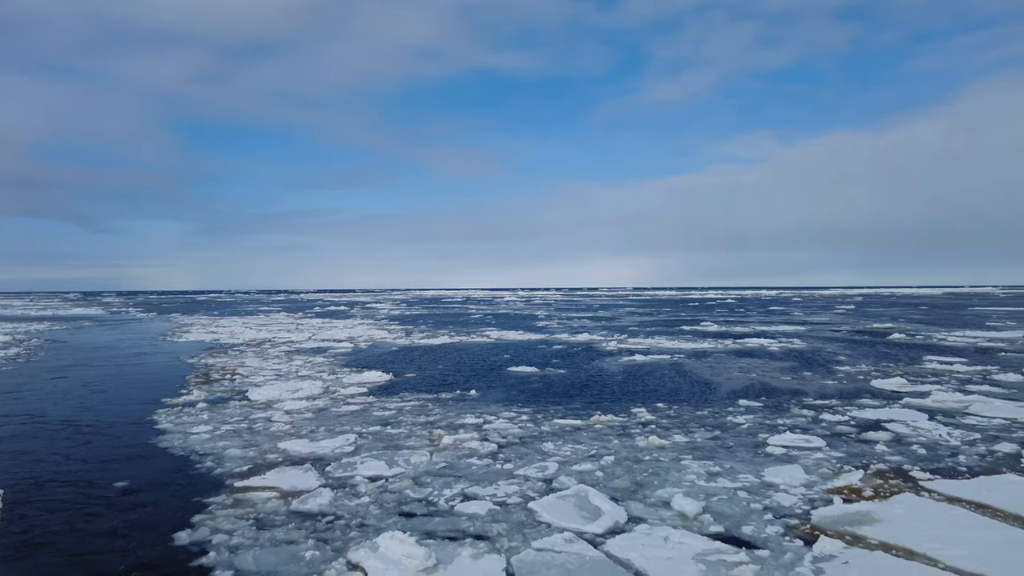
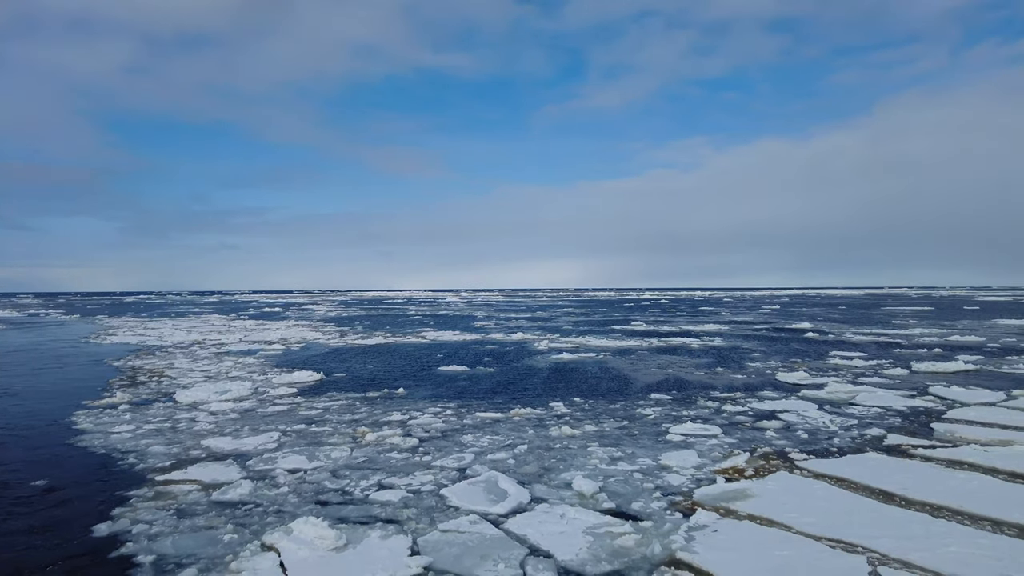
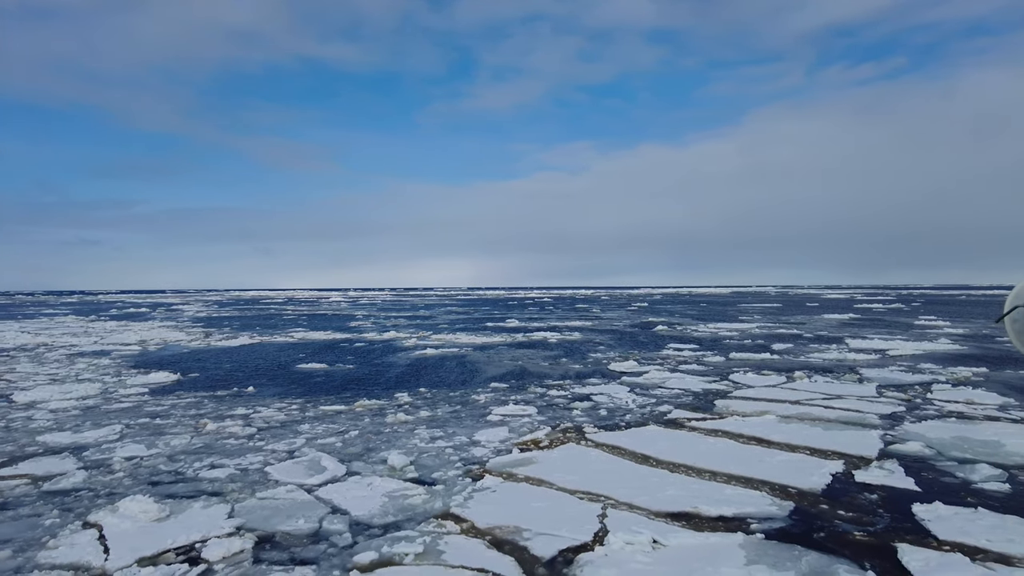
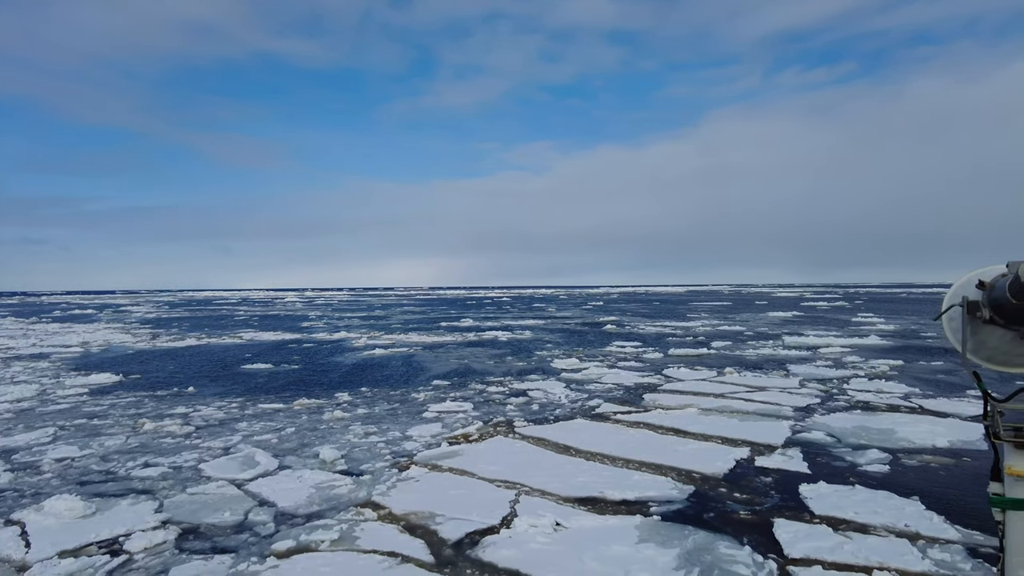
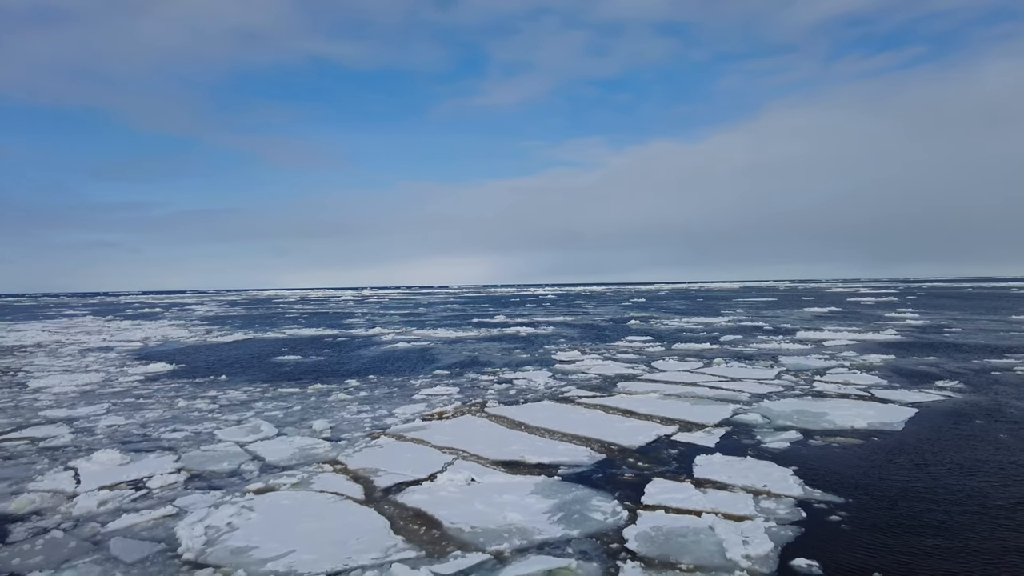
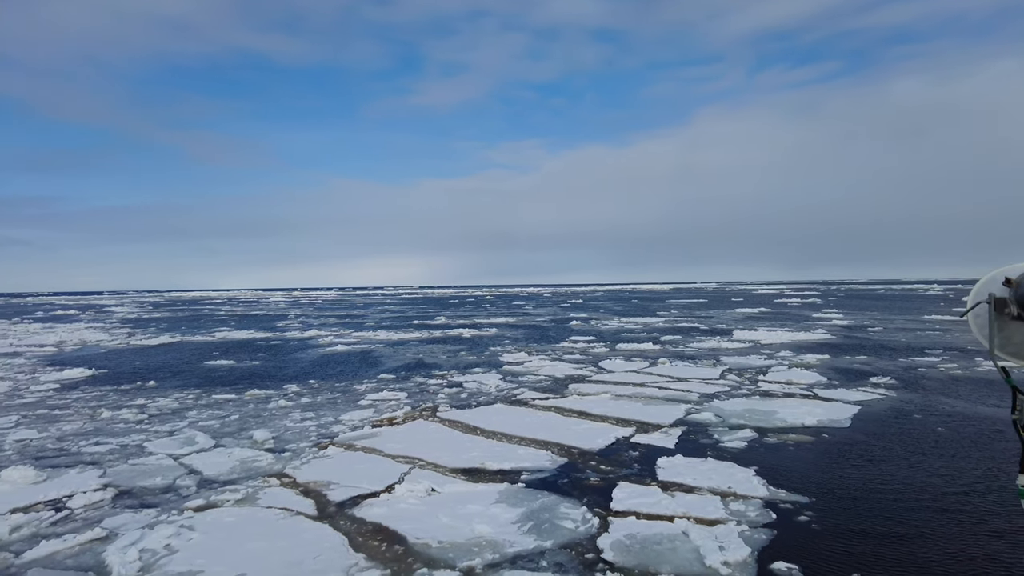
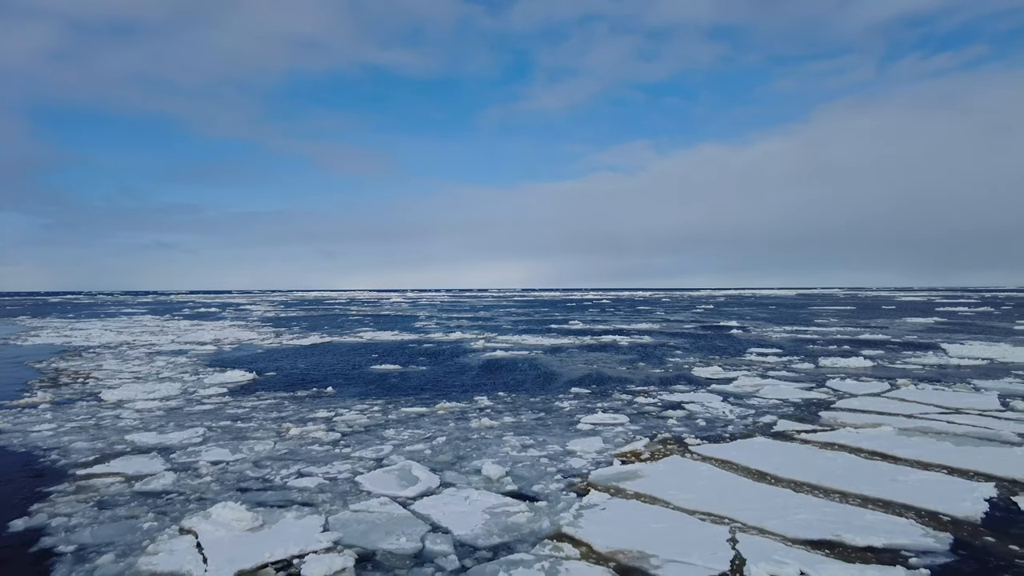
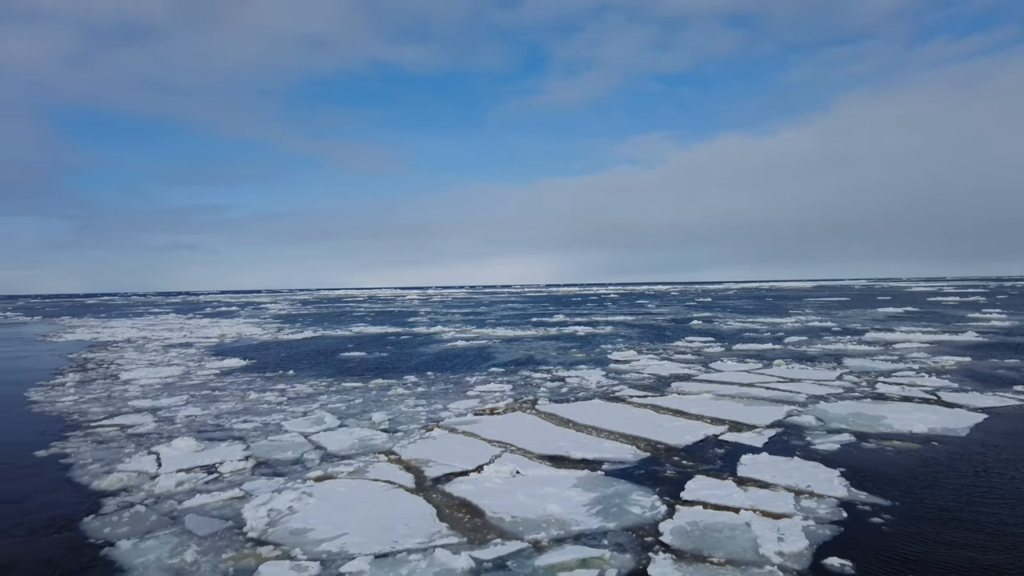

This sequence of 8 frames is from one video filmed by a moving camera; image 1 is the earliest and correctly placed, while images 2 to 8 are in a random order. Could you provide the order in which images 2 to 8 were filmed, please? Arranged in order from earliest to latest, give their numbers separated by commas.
2, 7, 3, 4, 6, 5, 8
